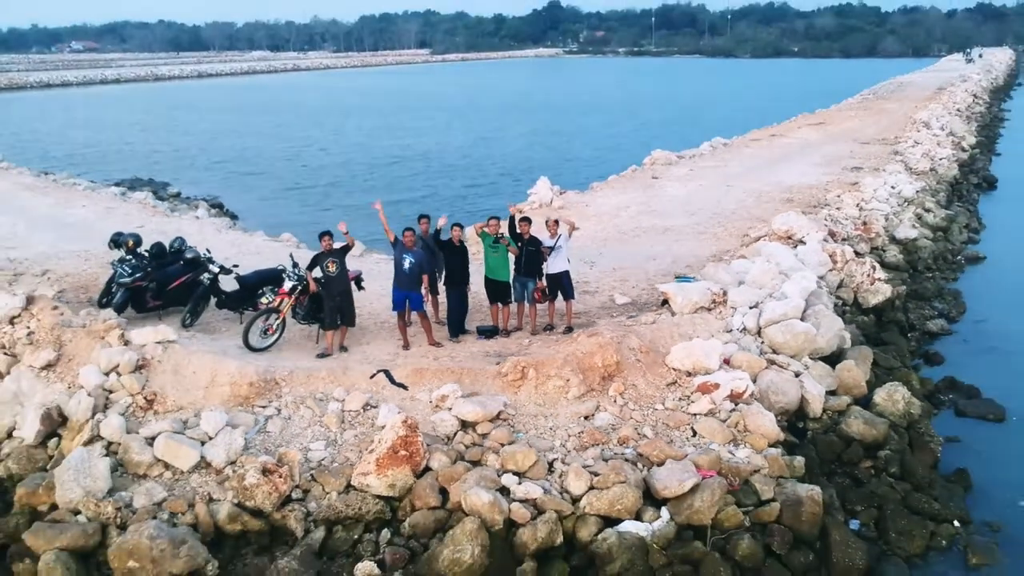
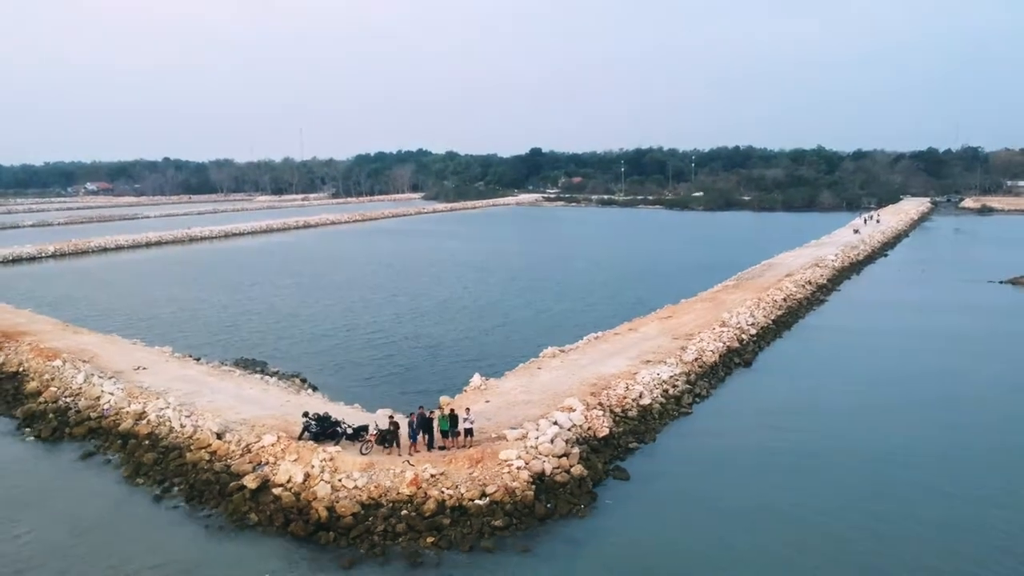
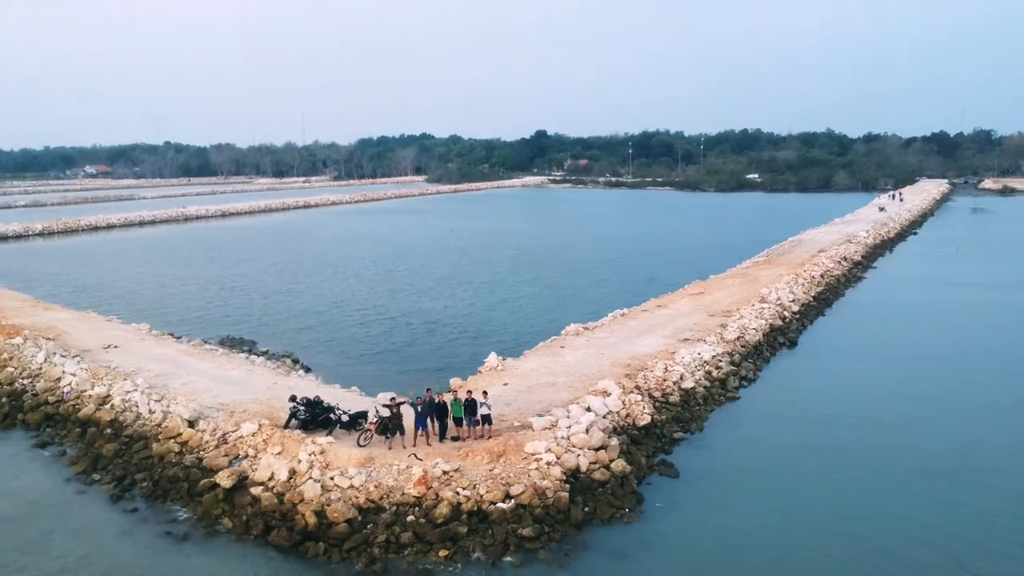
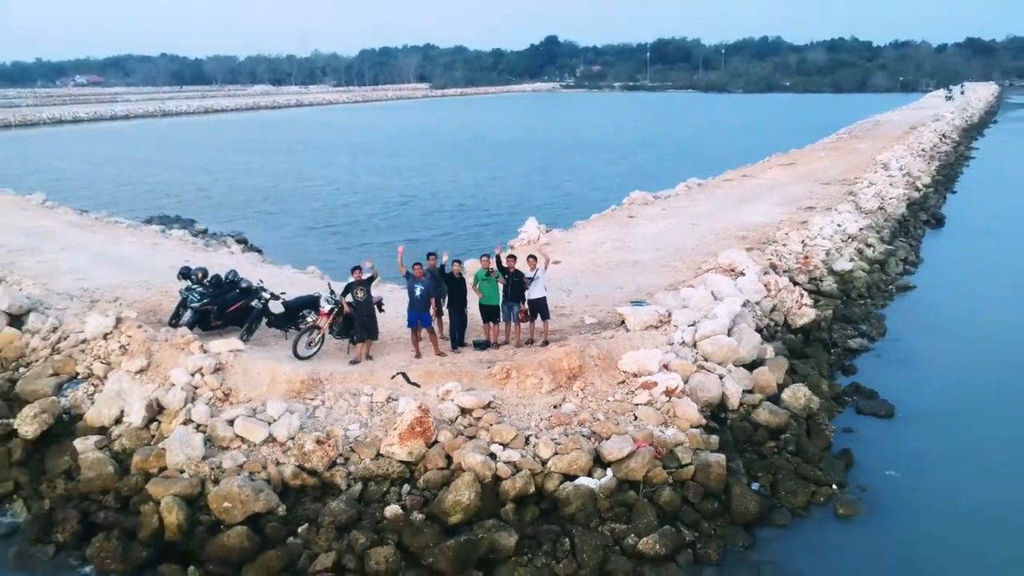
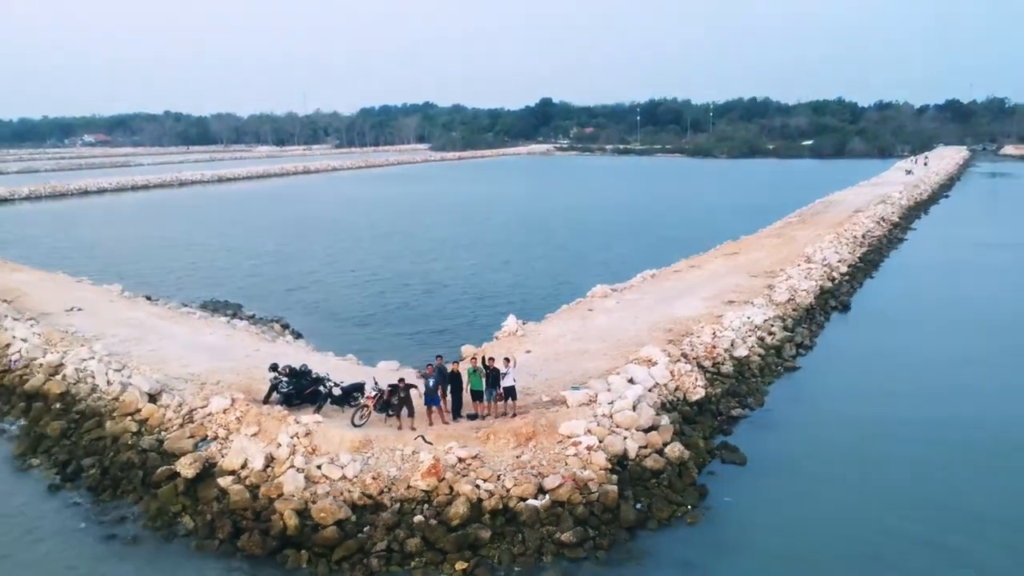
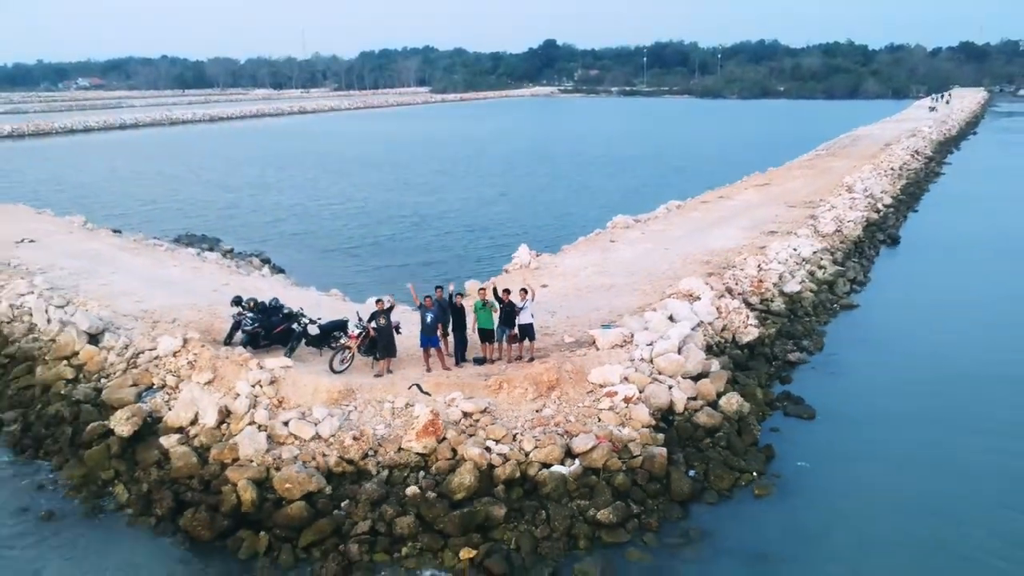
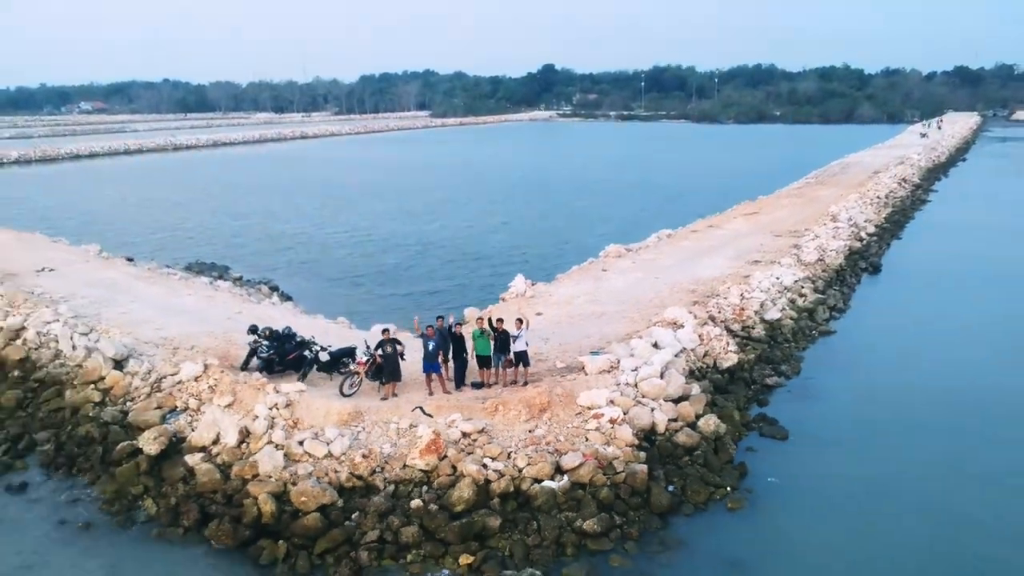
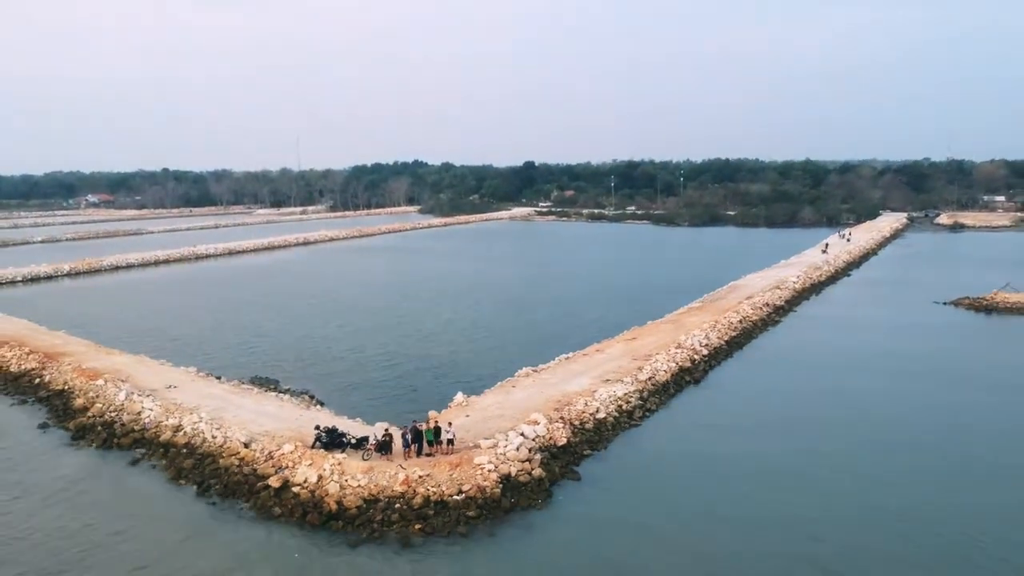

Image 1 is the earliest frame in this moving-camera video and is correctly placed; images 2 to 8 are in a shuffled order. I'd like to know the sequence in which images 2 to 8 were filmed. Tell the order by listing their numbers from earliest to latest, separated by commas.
4, 6, 7, 5, 3, 2, 8
